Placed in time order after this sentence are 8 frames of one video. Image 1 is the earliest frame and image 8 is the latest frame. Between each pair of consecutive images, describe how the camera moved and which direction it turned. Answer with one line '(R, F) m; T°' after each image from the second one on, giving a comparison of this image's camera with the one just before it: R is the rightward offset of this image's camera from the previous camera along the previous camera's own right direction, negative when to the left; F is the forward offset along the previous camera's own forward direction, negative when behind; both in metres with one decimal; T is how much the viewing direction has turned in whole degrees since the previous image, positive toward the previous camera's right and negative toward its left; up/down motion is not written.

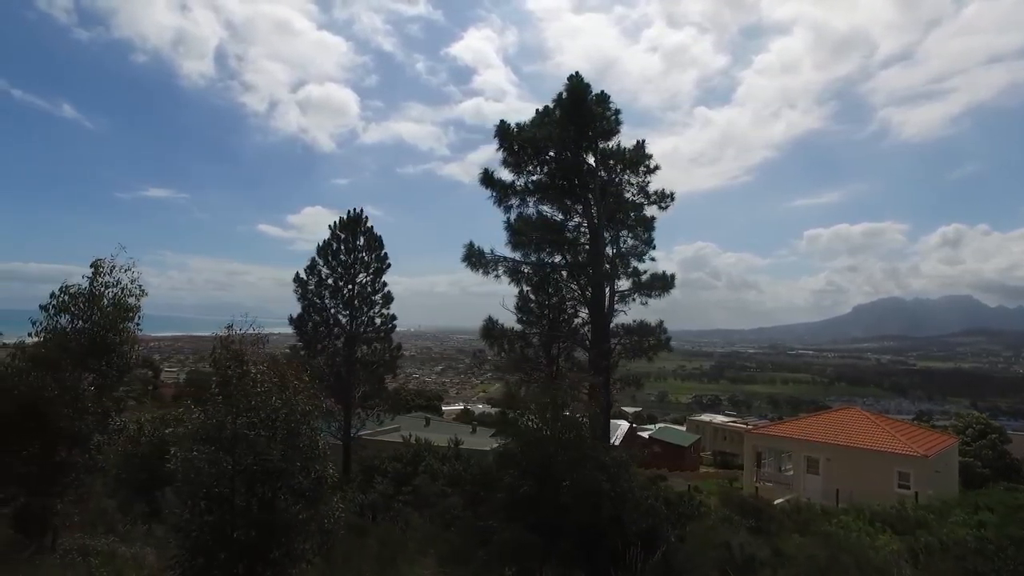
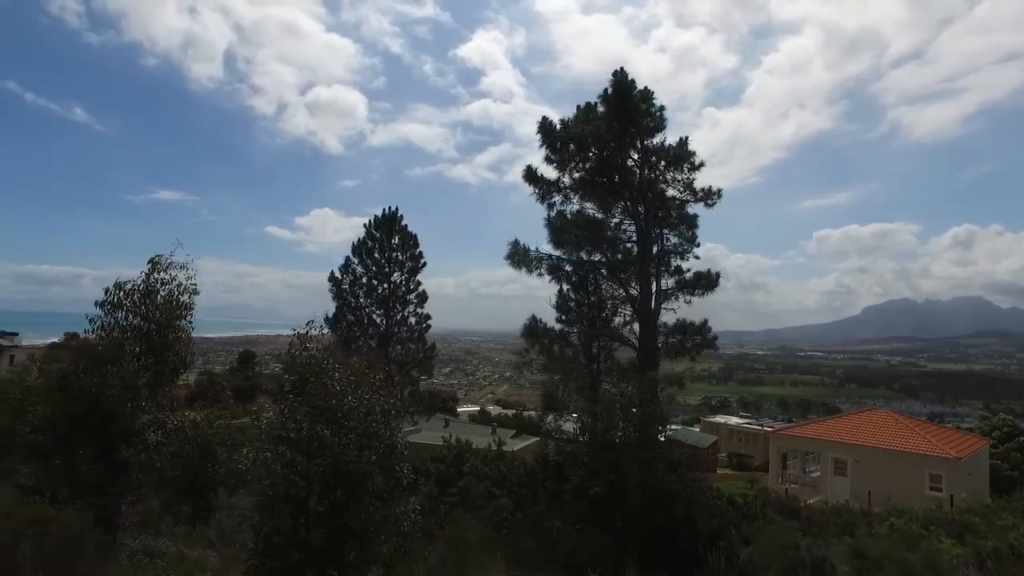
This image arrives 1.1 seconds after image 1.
(-0.8, +0.2) m; -1°
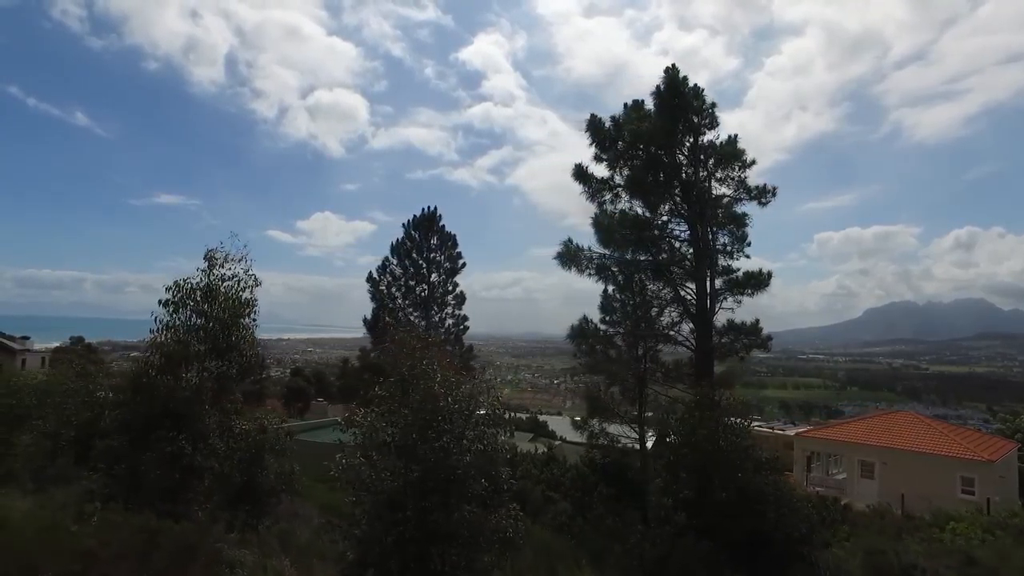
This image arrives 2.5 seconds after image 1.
(-1.1, +0.3) m; 0°
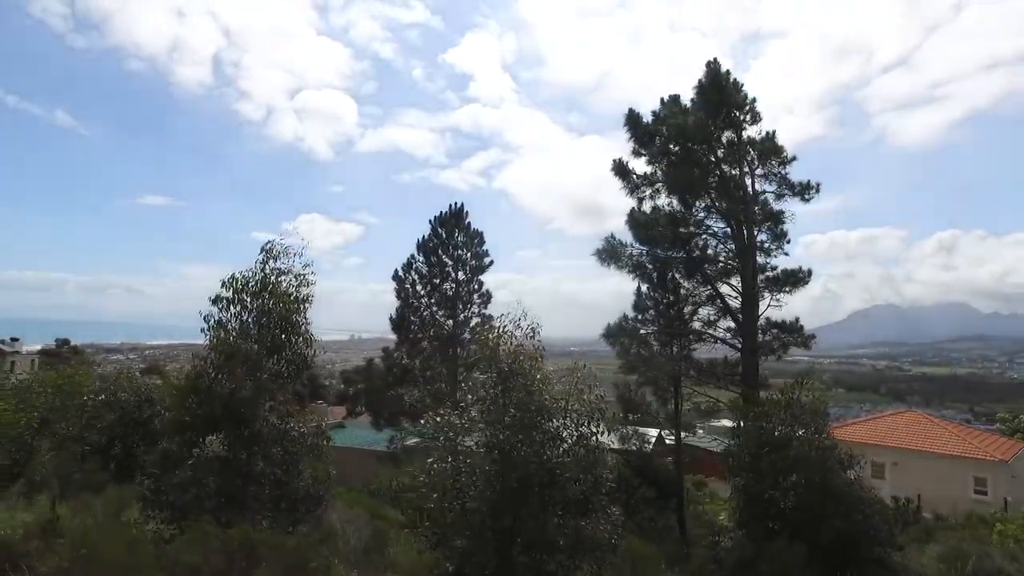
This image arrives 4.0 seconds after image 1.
(-1.1, +0.4) m; +1°
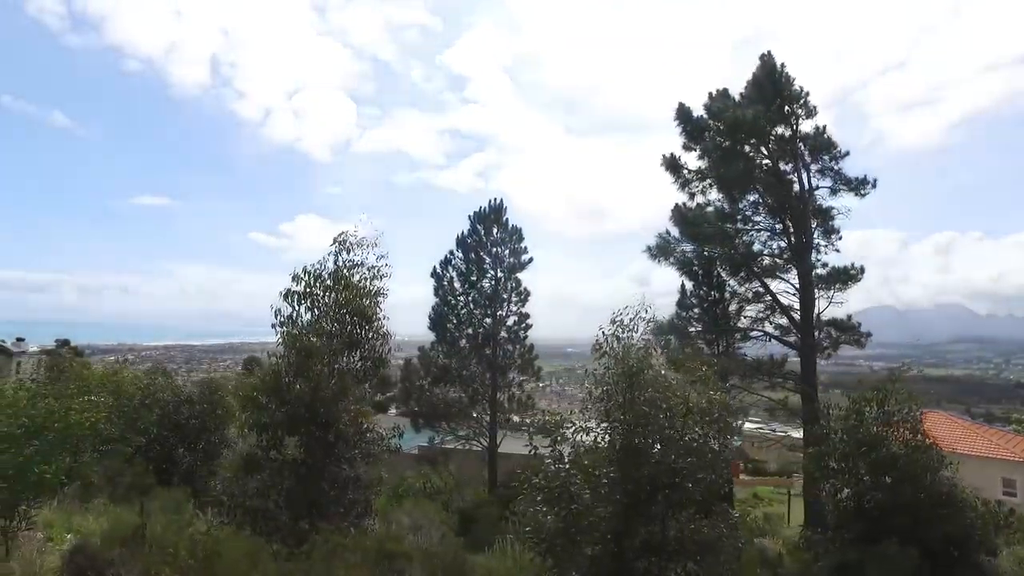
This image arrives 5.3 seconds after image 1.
(-1.1, +0.3) m; 0°
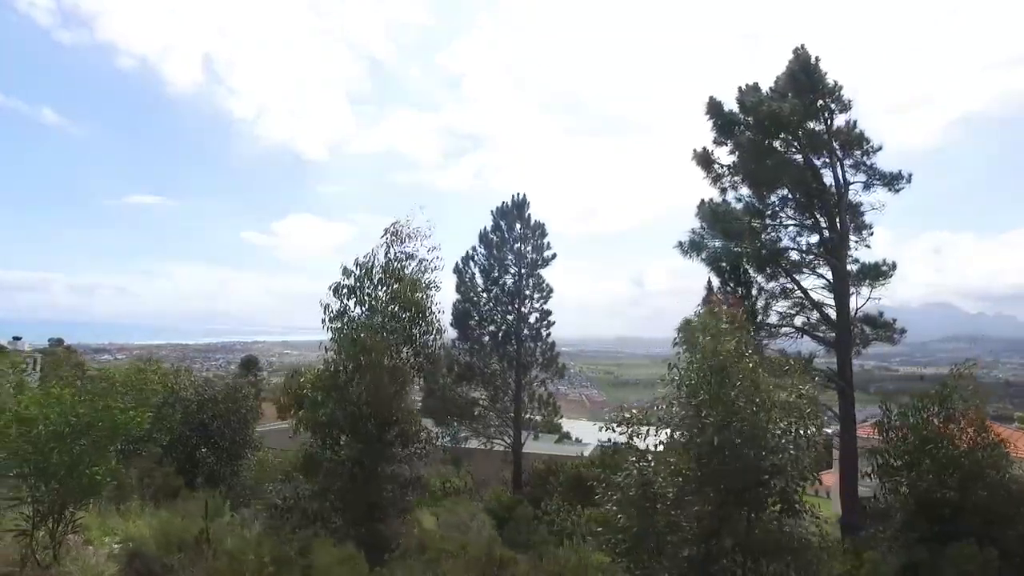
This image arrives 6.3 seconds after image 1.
(-0.7, +0.2) m; +1°
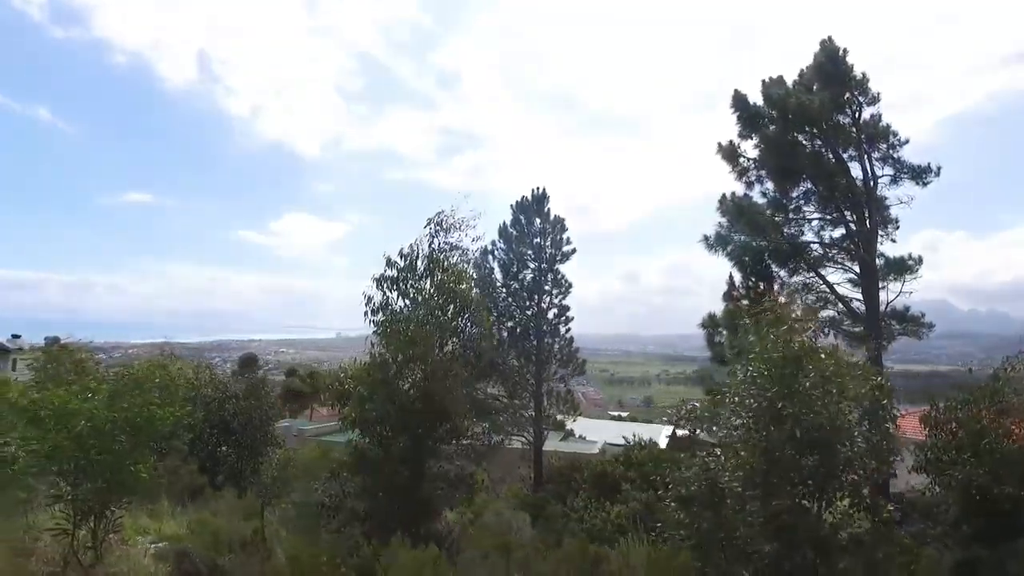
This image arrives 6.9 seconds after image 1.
(-0.6, +0.2) m; 0°
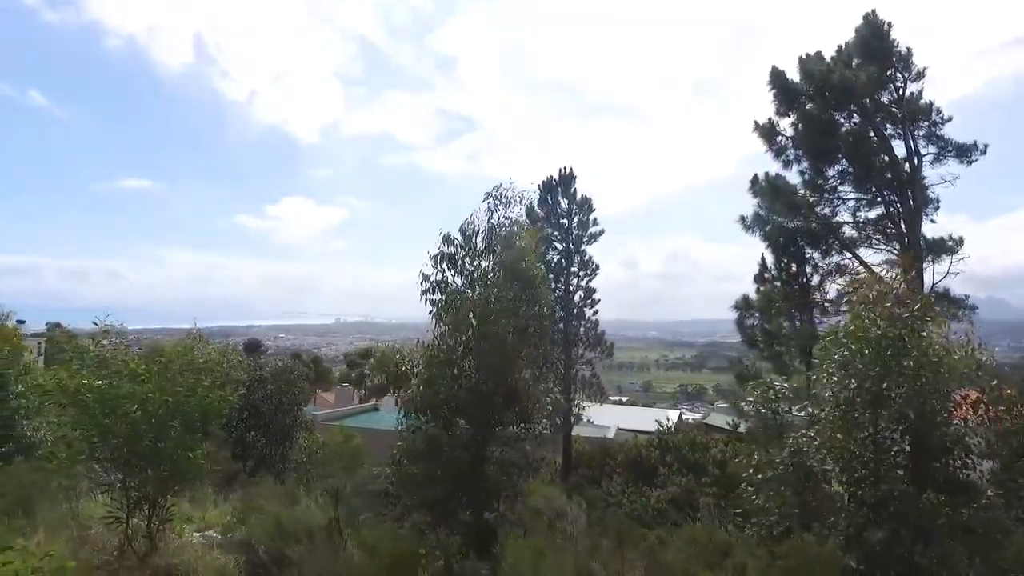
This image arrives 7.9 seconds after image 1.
(-0.7, +0.3) m; 0°
